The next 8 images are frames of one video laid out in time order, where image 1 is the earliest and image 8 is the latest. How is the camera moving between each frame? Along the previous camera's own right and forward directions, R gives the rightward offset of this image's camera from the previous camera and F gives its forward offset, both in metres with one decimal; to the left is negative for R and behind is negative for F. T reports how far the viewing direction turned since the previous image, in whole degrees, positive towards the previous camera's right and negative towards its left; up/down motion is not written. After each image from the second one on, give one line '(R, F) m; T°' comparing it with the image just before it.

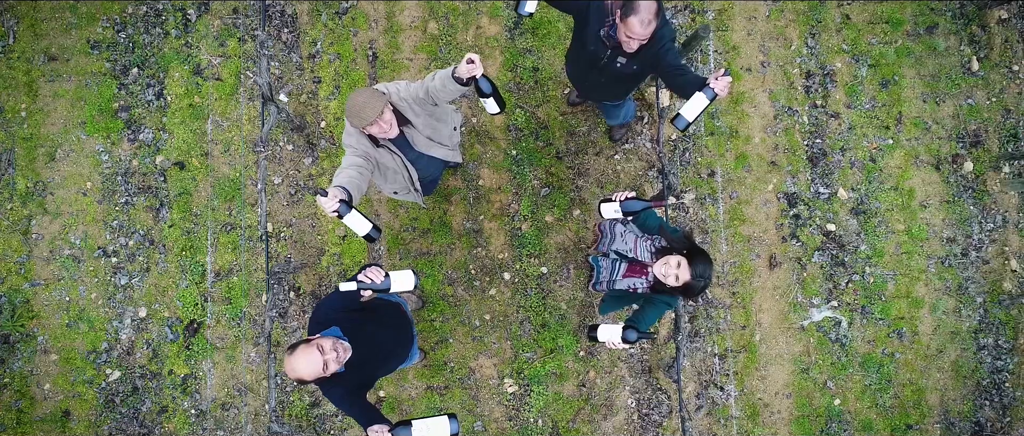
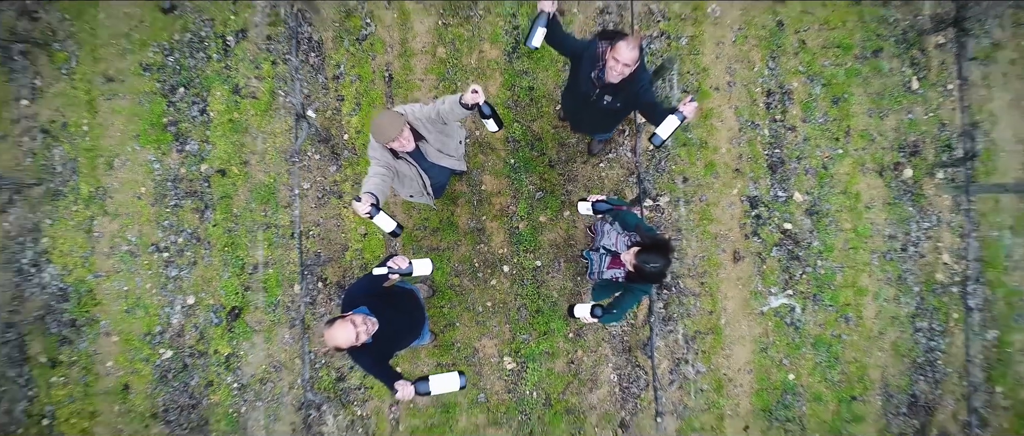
(0.0, -0.6) m; 0°
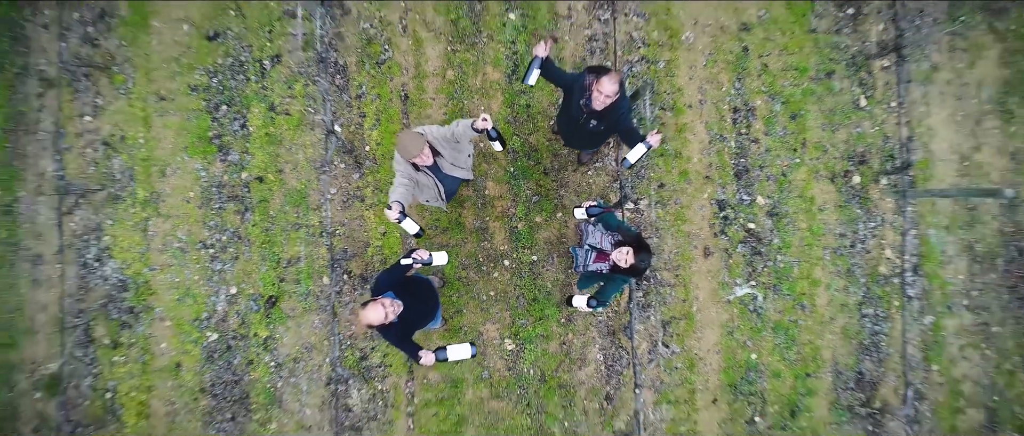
(0.0, -0.7) m; 0°
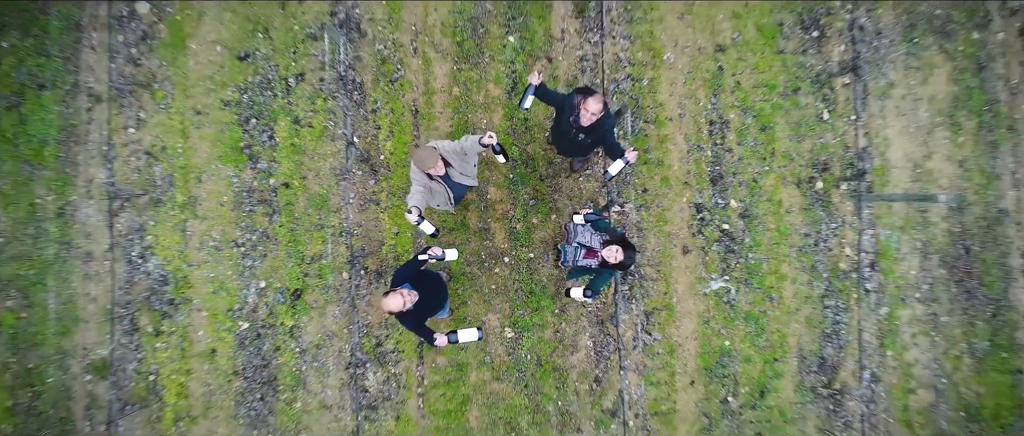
(0.0, -0.6) m; 0°
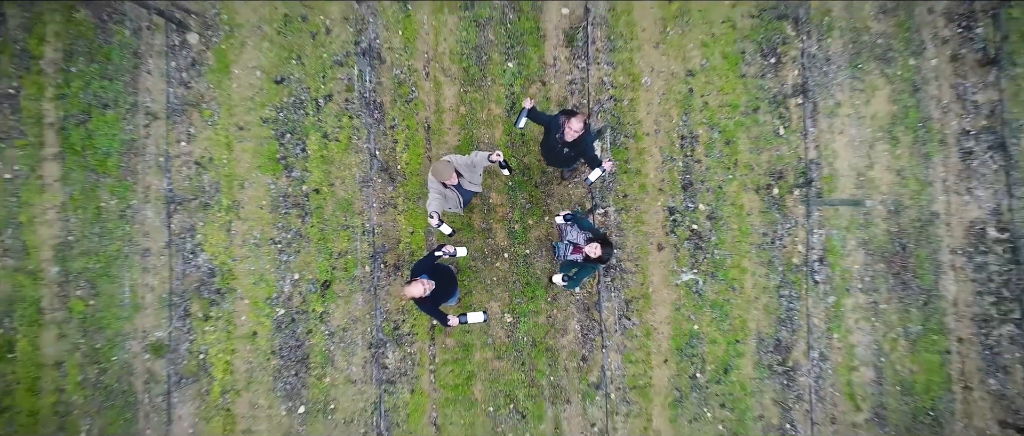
(0.0, -0.9) m; 0°
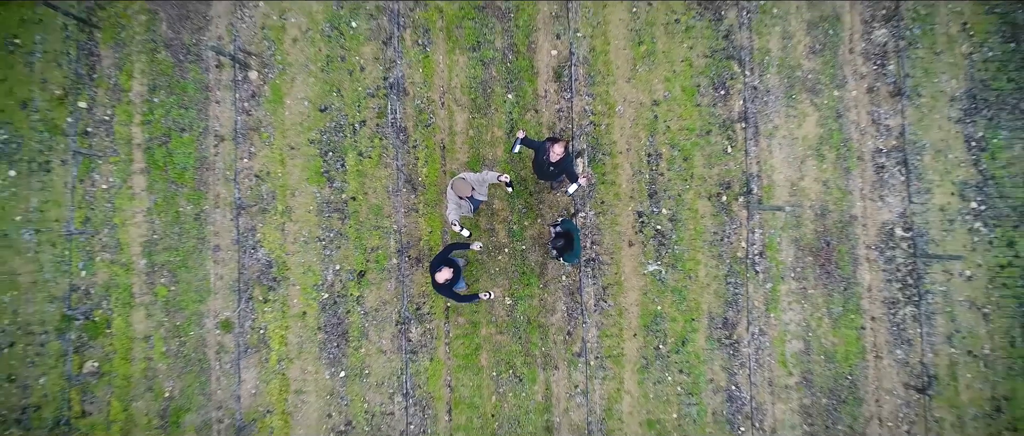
(+0.1, -1.5) m; 0°
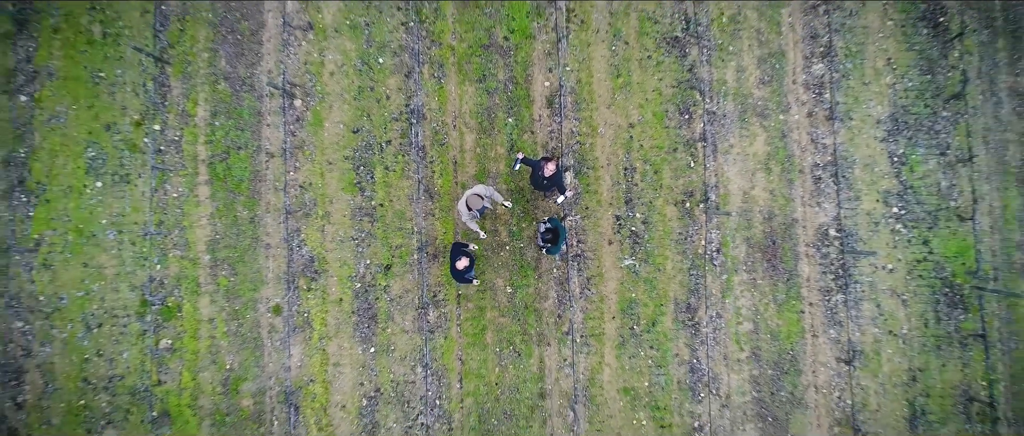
(+0.1, -1.7) m; 0°
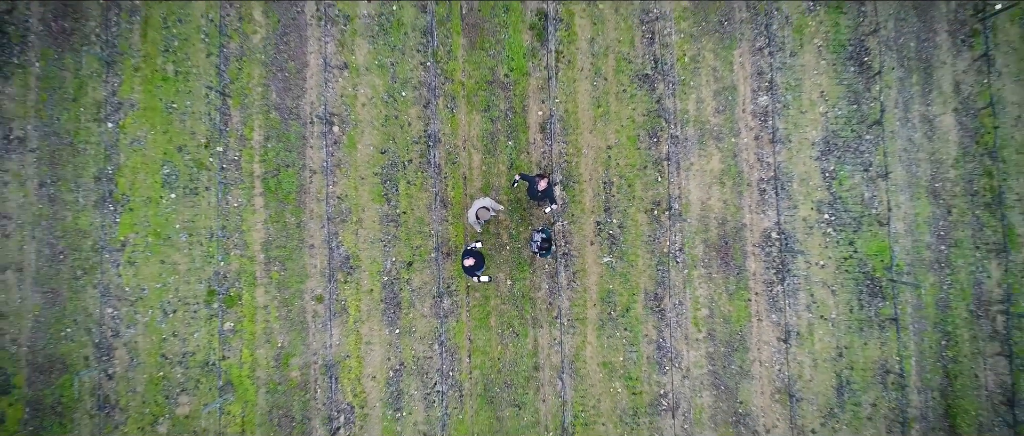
(+0.1, -2.1) m; -1°
